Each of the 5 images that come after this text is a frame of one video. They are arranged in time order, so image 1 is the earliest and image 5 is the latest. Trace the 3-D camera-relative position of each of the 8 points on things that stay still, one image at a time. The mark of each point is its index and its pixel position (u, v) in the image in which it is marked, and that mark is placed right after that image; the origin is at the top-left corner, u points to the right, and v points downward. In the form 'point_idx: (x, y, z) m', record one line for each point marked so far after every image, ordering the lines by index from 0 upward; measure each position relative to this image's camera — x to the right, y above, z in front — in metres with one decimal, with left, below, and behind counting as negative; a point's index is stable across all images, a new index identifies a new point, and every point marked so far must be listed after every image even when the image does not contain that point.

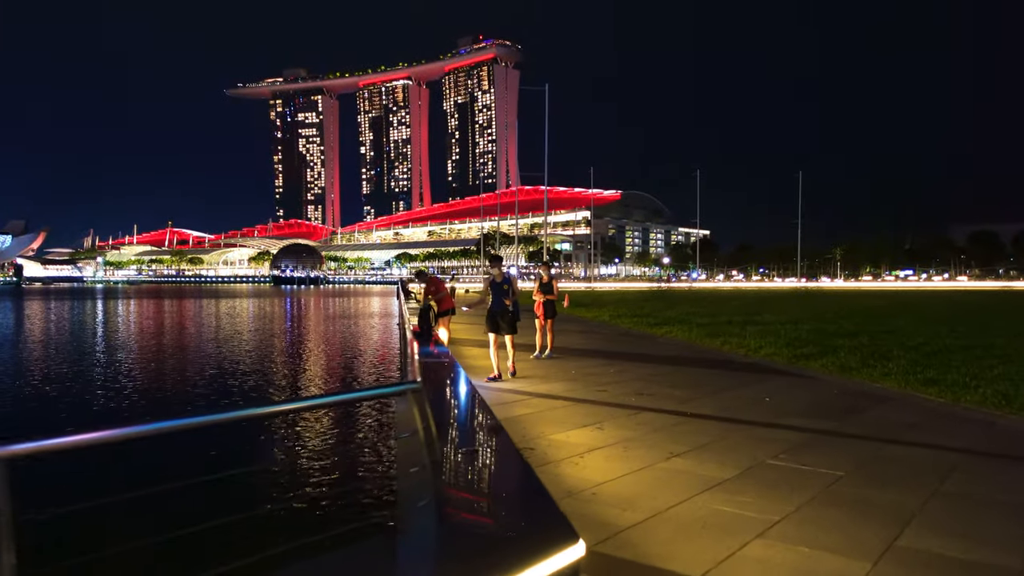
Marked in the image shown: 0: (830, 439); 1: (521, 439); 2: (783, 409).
0: (+3.0, -1.4, +7.4) m
1: (+0.1, -1.3, +7.0) m
2: (+3.0, -1.4, +9.0) m
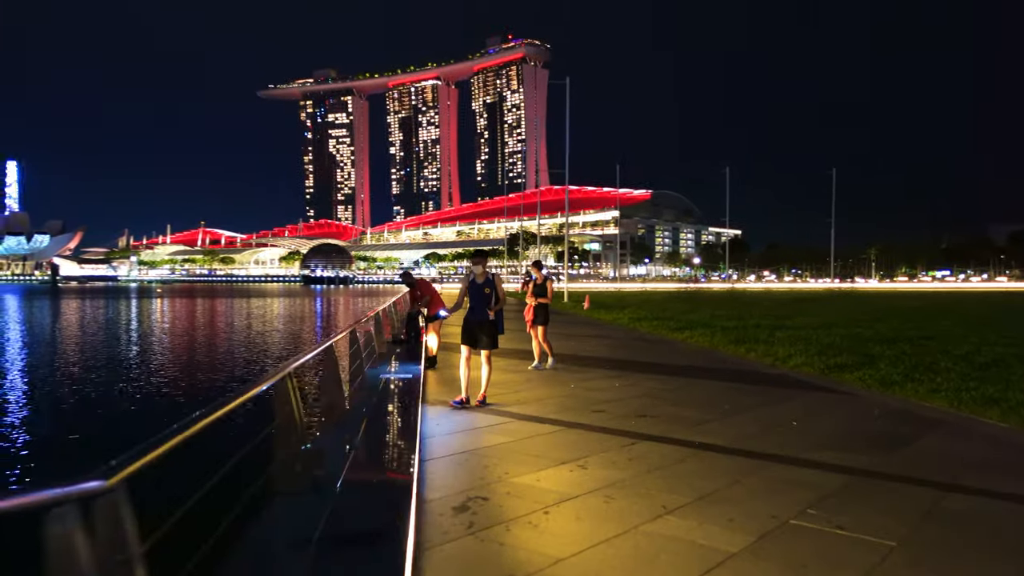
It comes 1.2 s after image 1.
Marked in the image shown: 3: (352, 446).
0: (+2.7, -1.4, +5.9) m
1: (-0.2, -1.4, +5.6) m
2: (+2.8, -1.4, +7.4) m
3: (-1.2, -1.2, +5.9) m
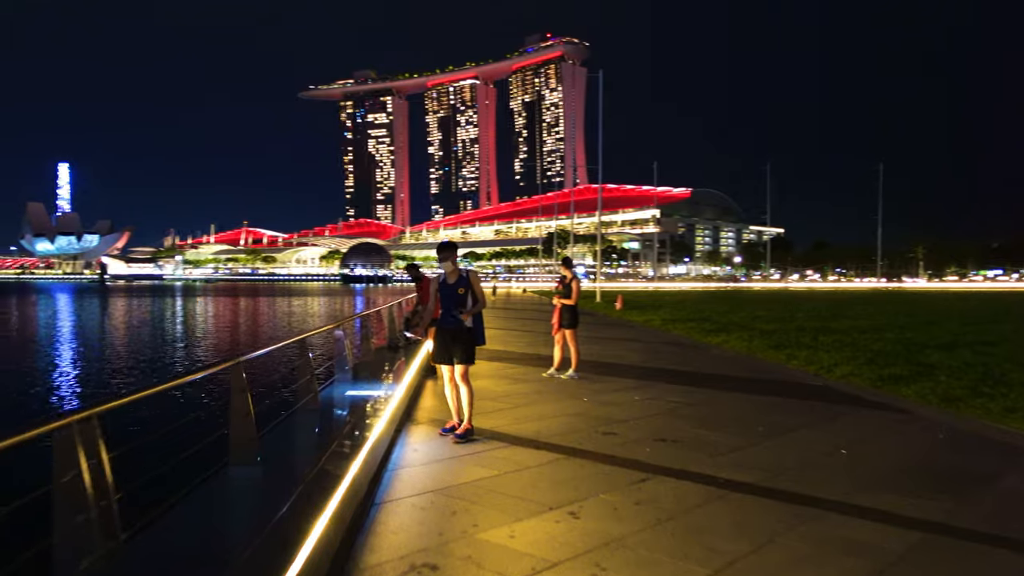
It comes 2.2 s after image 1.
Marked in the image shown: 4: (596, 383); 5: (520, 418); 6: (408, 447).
0: (+2.5, -1.5, +4.5) m
1: (-0.4, -1.4, +4.4) m
2: (+2.7, -1.4, +6.1) m
3: (-1.4, -1.2, +4.7) m
4: (+1.1, -1.3, +11.1) m
5: (+0.1, -1.4, +8.4) m
6: (-0.9, -1.4, +6.9) m
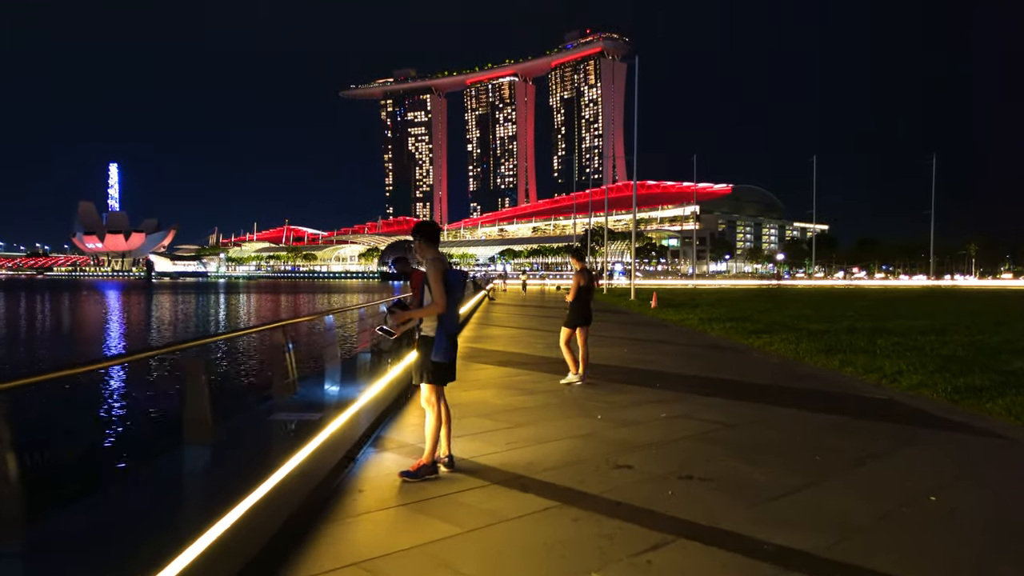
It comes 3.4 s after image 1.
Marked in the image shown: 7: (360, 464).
0: (+2.2, -1.4, +2.8) m
1: (-0.7, -1.3, +2.8) m
2: (+2.5, -1.4, +4.4) m
3: (-1.6, -1.2, +3.2) m
4: (+1.2, -1.3, +9.4) m
5: (0.0, -1.3, +6.8) m
6: (-1.1, -1.3, +5.4) m
7: (-1.1, -1.3, +6.0) m
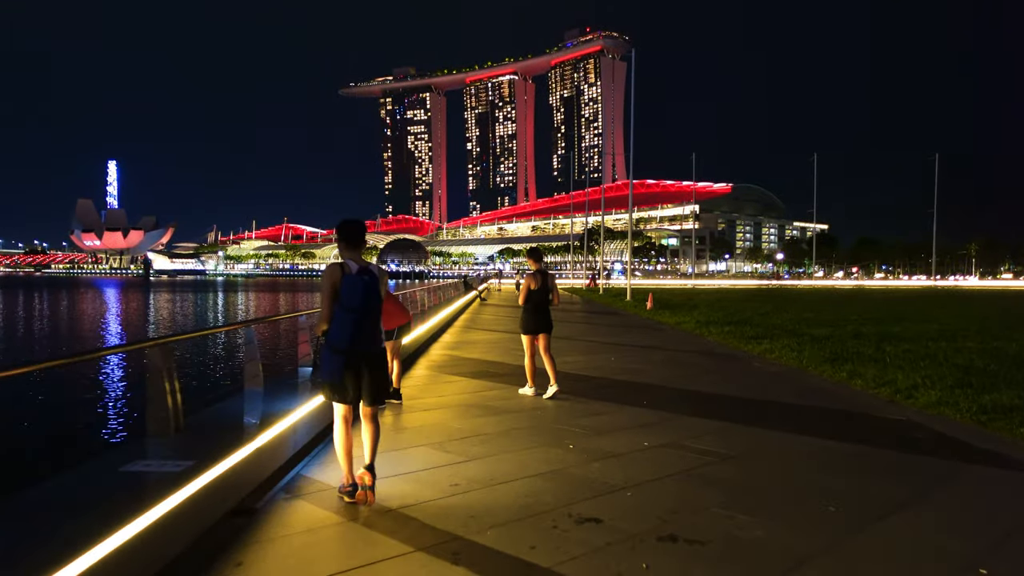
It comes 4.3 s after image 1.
0: (+1.9, -1.5, +1.7) m
1: (-1.0, -1.4, +1.6) m
2: (+2.2, -1.5, +3.2) m
3: (-2.0, -1.2, +2.0) m
4: (+0.8, -1.3, +8.2) m
5: (-0.4, -1.4, +5.6) m
6: (-1.4, -1.4, +4.2) m
7: (-1.5, -1.4, +4.8) m
